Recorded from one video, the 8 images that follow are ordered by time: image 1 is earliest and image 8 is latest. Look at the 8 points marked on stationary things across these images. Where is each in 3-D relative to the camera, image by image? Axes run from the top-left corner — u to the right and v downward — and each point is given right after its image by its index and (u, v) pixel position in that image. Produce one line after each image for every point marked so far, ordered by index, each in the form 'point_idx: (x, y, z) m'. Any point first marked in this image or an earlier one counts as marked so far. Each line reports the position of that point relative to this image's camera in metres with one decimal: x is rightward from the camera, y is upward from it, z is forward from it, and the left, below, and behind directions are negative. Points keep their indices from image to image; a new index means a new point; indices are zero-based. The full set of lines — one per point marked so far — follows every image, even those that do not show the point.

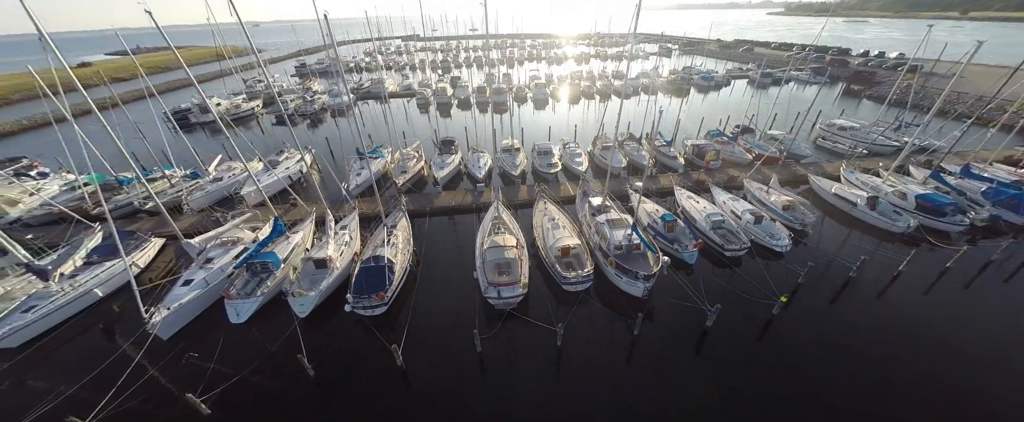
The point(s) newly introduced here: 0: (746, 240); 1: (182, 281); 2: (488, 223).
0: (+12.7, -1.5, +17.0) m
1: (-15.1, -3.2, +14.8) m
2: (-1.2, -0.8, +18.0) m
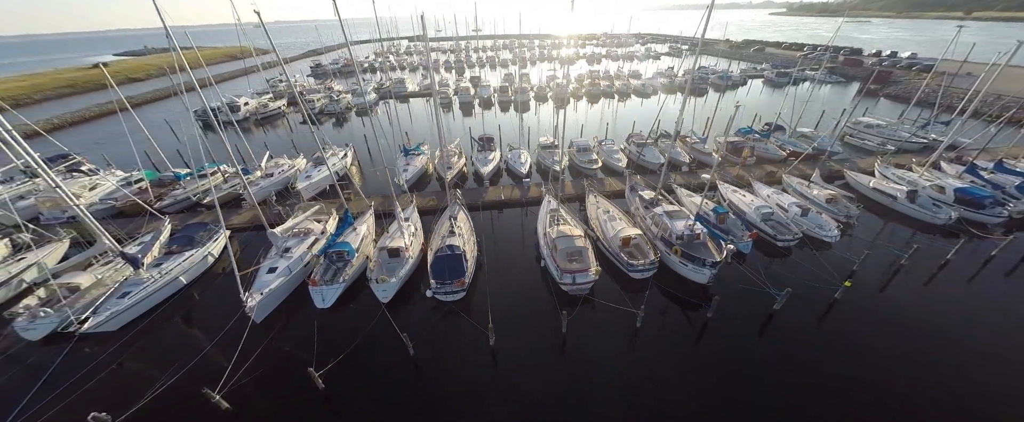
0: (+16.1, -1.1, +17.7) m
1: (-11.8, -2.8, +15.5) m
2: (+2.1, -0.4, +18.7) m
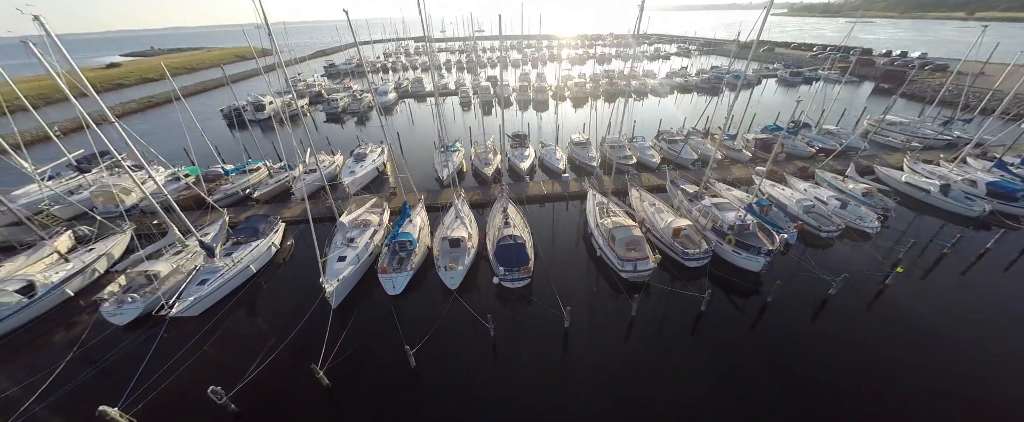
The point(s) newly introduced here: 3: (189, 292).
0: (+19.1, -0.6, +18.4) m
1: (-8.8, -2.3, +16.2) m
2: (+5.1, +0.1, +19.3) m
3: (-15.1, -3.8, +14.9) m
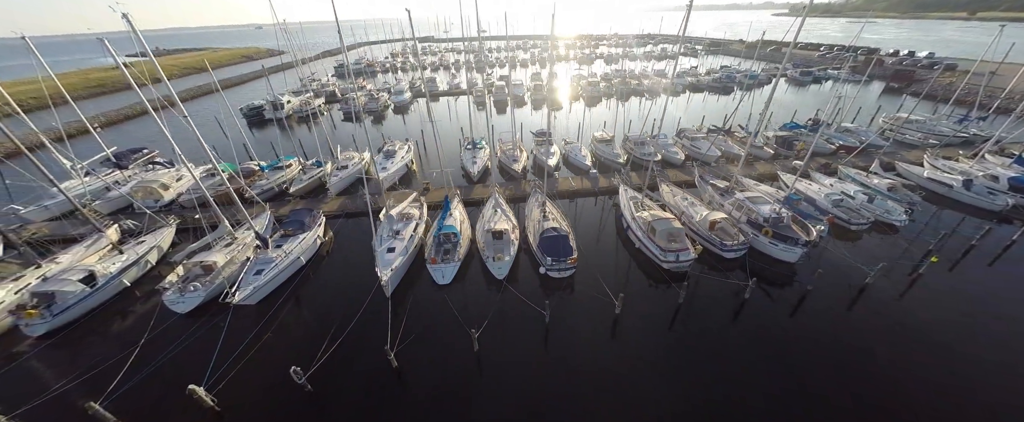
0: (+21.3, -0.3, +18.9) m
1: (-6.5, -2.0, +16.7) m
2: (+7.3, +0.5, +19.9) m
3: (-12.9, -3.4, +15.4) m
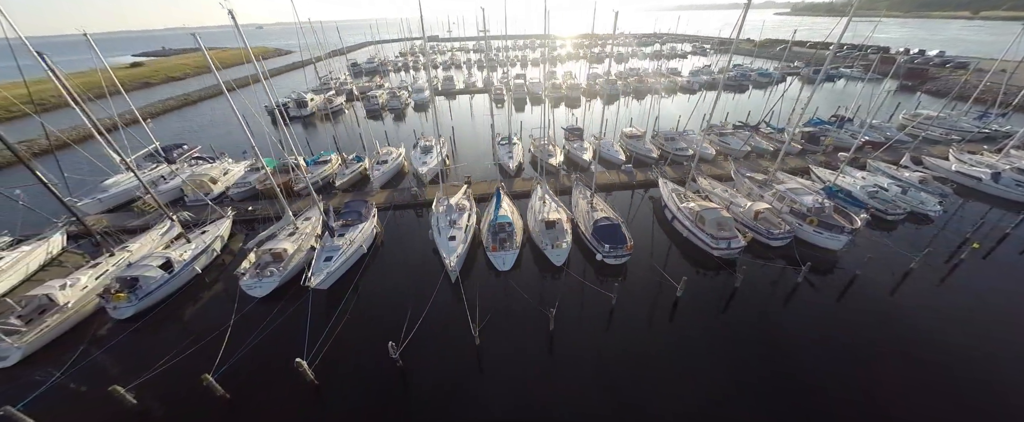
0: (+24.3, +0.3, +19.6) m
1: (-3.5, -1.4, +17.4) m
2: (+10.4, +1.0, +20.6) m
3: (-9.9, -2.9, +16.2) m
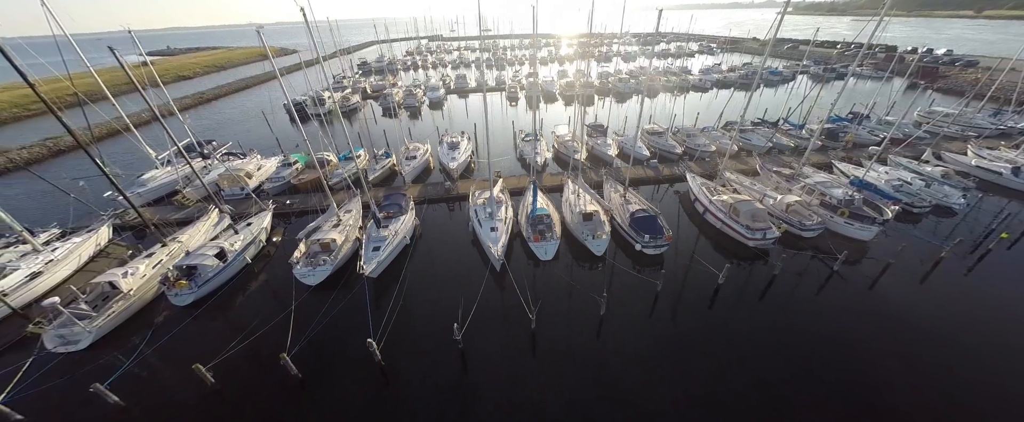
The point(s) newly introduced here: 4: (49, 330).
0: (+26.6, +0.7, +20.1) m
1: (-1.3, -1.0, +18.0) m
2: (+12.6, +1.5, +21.1) m
3: (-7.6, -2.4, +16.8) m
4: (-20.4, -5.3, +13.9) m
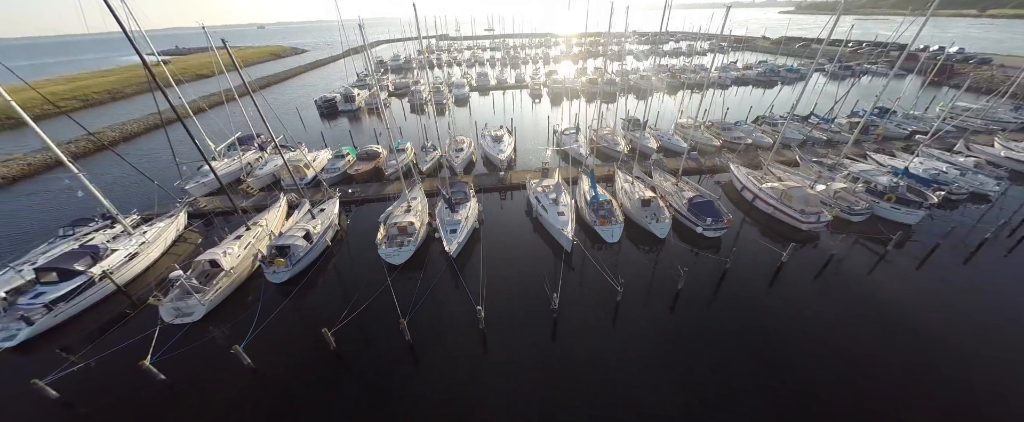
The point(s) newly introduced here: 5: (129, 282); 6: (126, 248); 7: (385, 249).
0: (+30.5, +1.6, +21.2) m
1: (+2.6, -0.1, +19.1) m
2: (+16.5, +2.3, +22.2) m
3: (-3.7, -1.6, +17.9) m
4: (-16.5, -4.4, +15.1) m
5: (-22.0, -4.1, +18.2) m
6: (-22.4, -2.1, +18.4) m
7: (-6.9, -2.0, +17.3) m
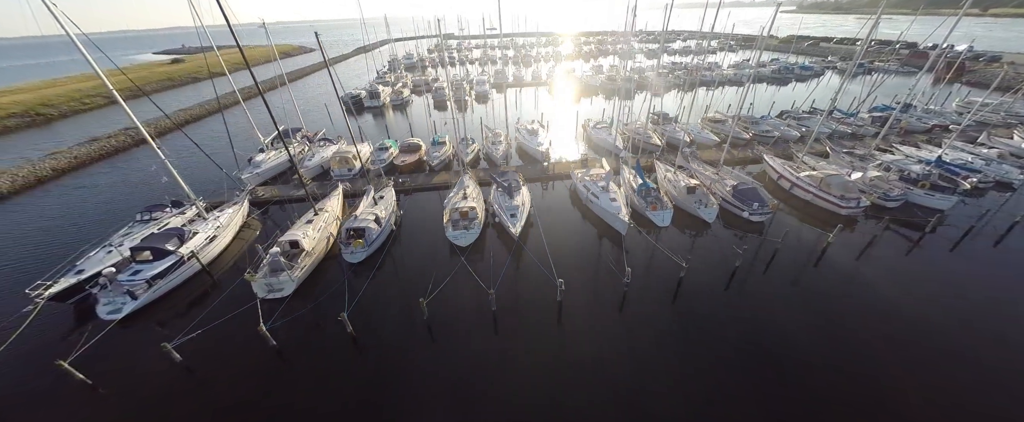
0: (+34.0, +2.5, +22.3) m
1: (+6.1, +0.8, +20.3) m
2: (+20.0, +3.2, +23.4) m
3: (-0.2, -0.7, +19.0) m
4: (-13.0, -3.5, +16.2) m
5: (-18.5, -3.2, +19.3) m
6: (-19.0, -1.2, +19.5) m
7: (-3.4, -1.2, +18.5) m
